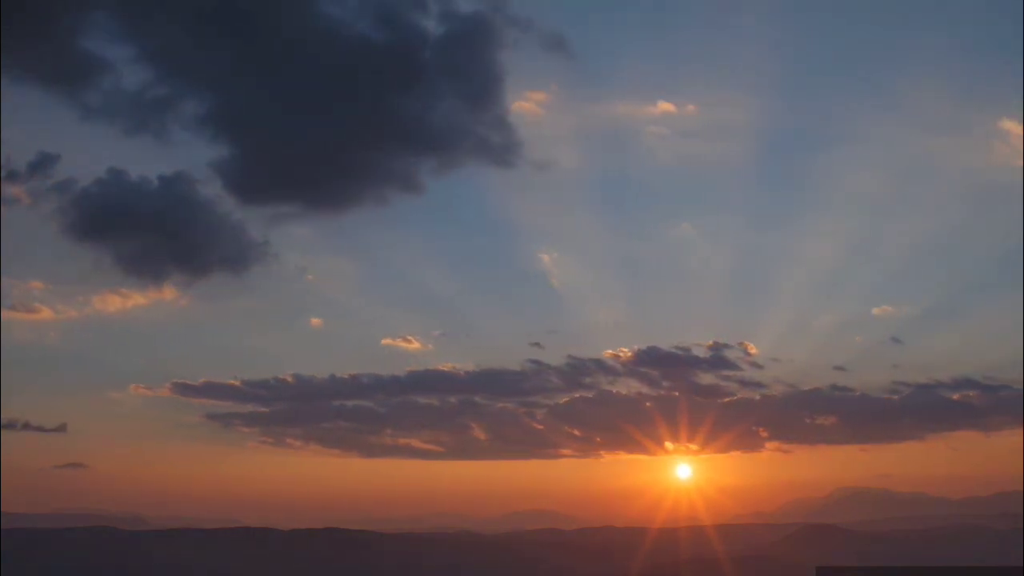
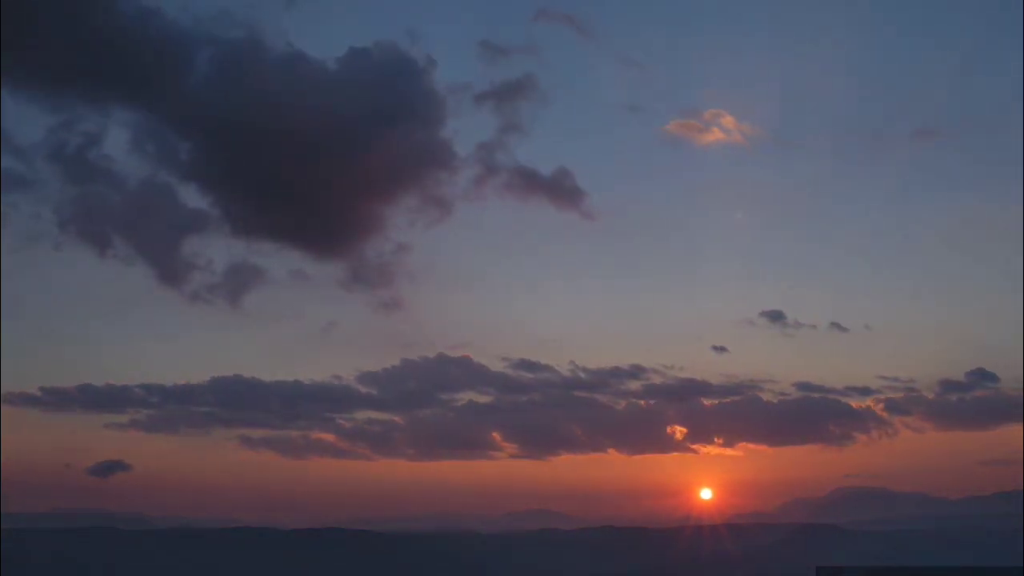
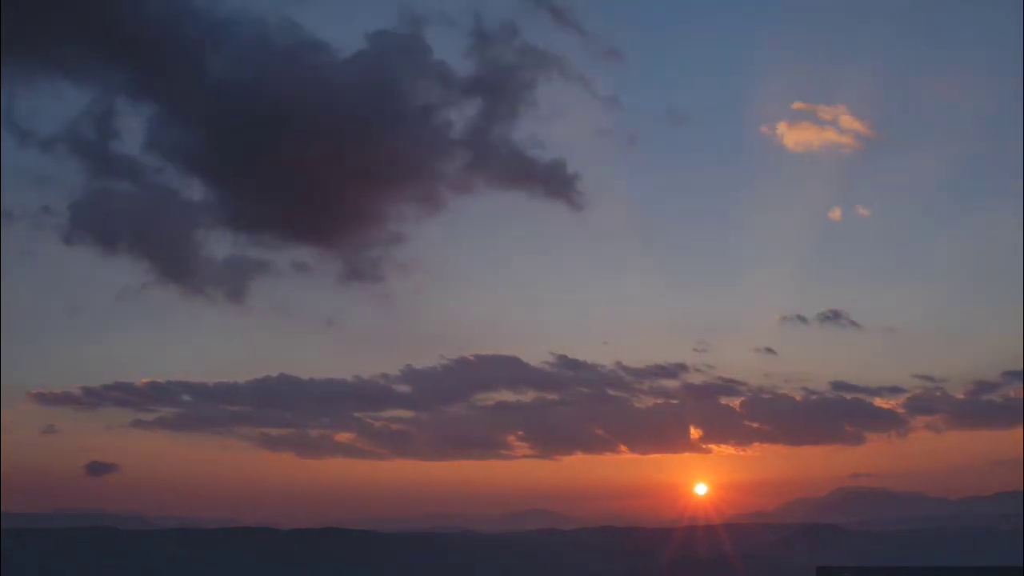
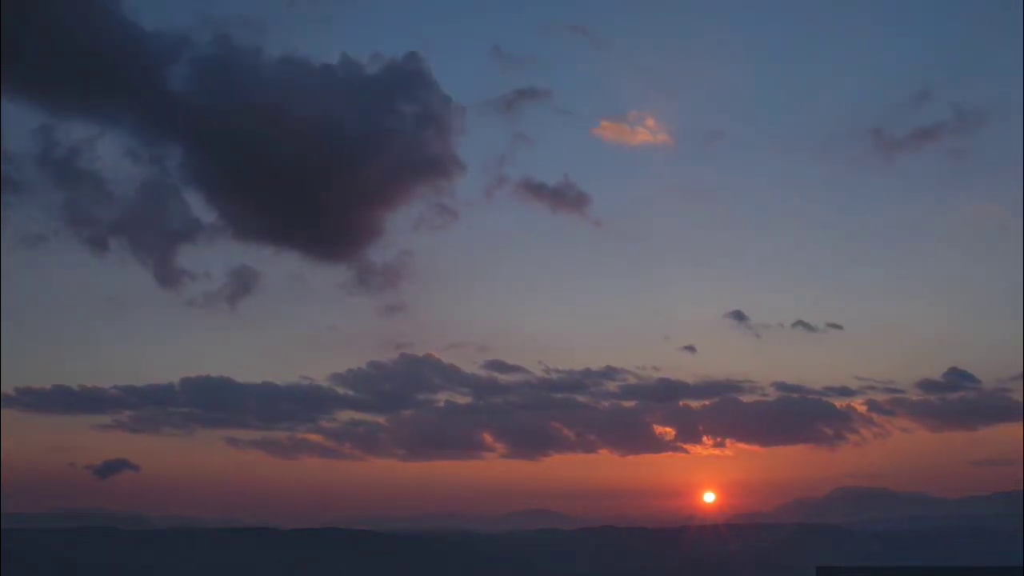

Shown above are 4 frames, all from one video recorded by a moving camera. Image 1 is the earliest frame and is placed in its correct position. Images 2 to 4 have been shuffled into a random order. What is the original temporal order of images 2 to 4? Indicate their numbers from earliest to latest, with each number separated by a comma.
3, 2, 4
